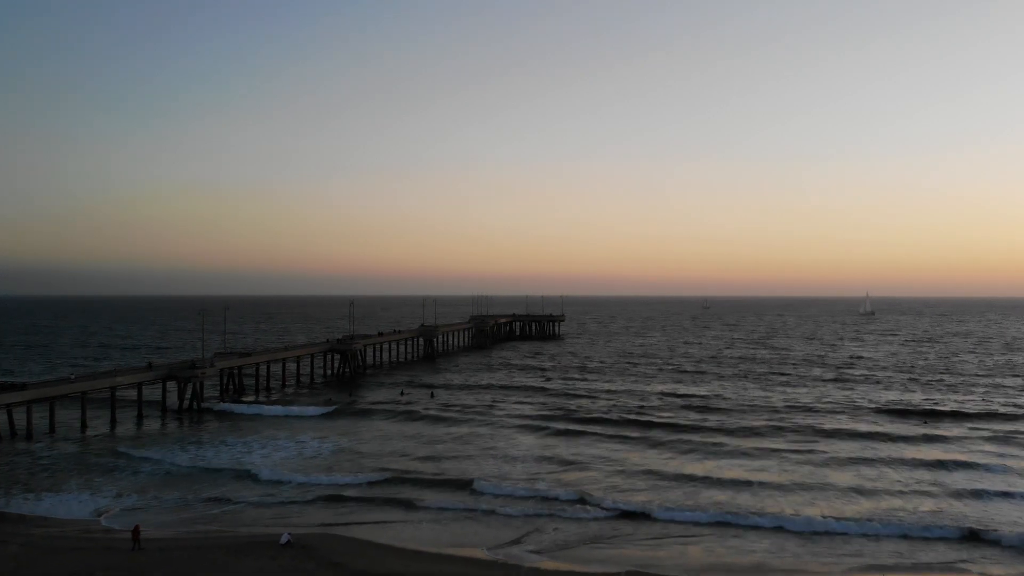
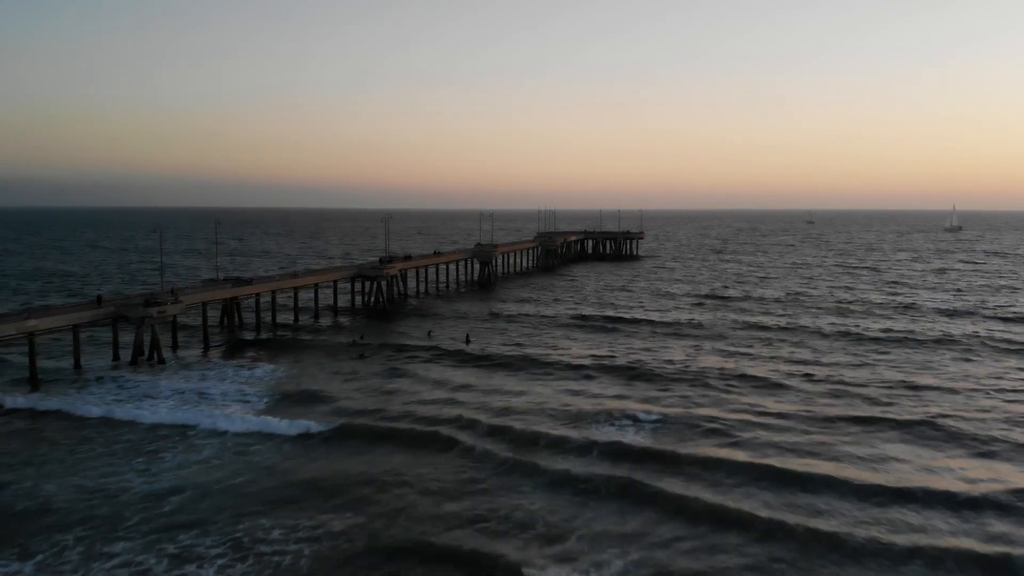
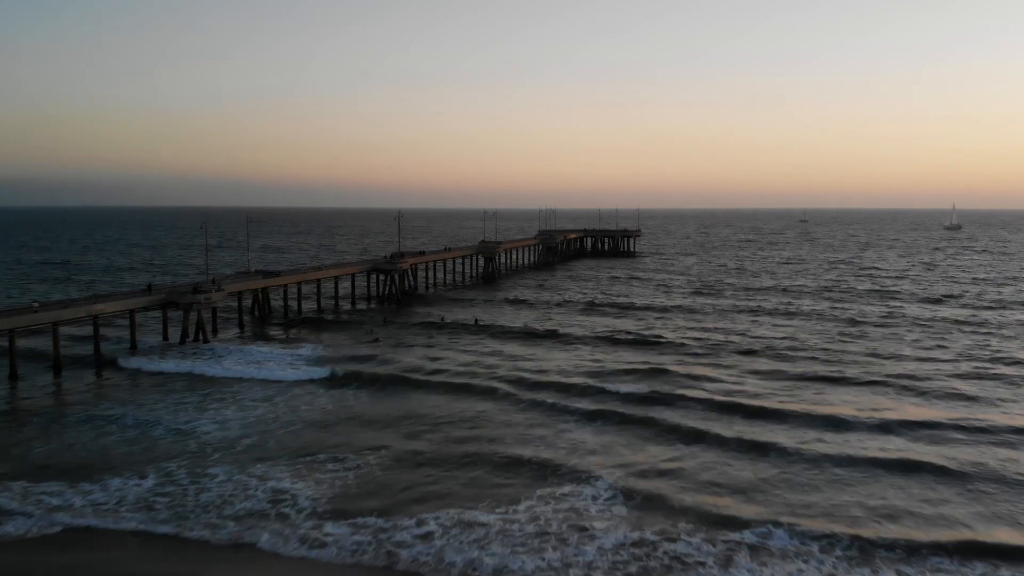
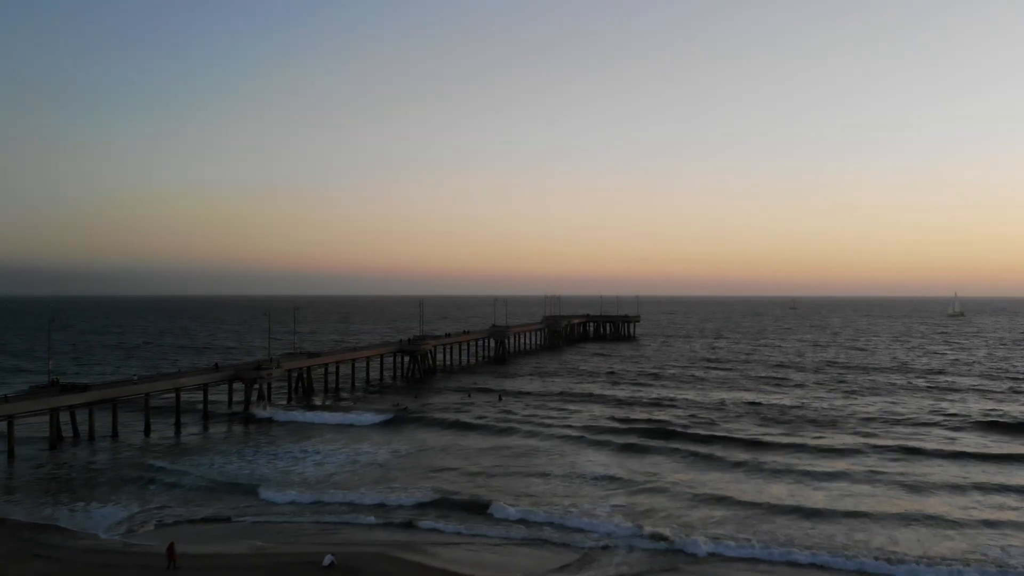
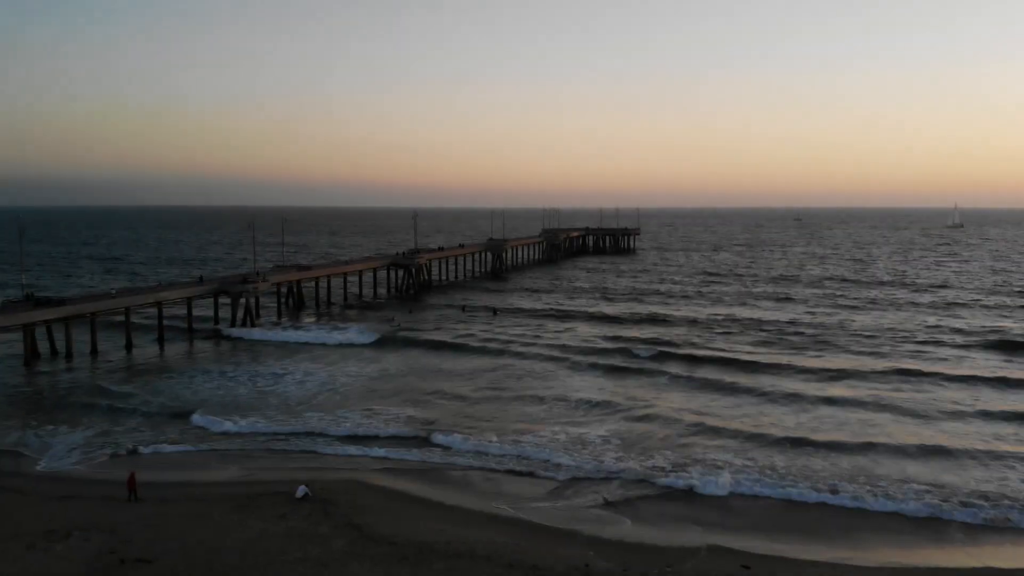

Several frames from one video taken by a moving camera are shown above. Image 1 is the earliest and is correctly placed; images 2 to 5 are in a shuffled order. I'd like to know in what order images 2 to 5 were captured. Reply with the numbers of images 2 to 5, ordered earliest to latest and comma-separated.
4, 5, 3, 2
